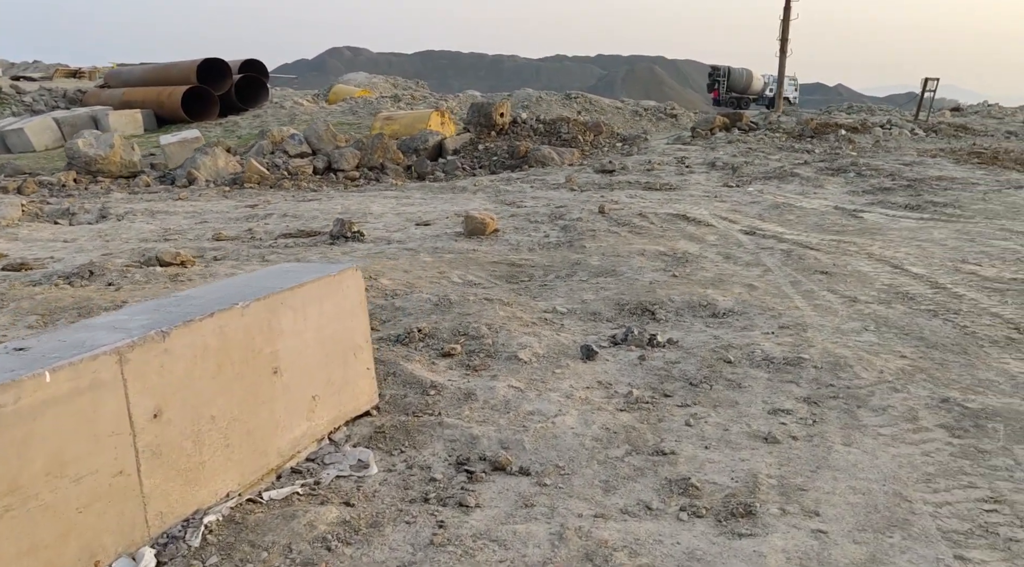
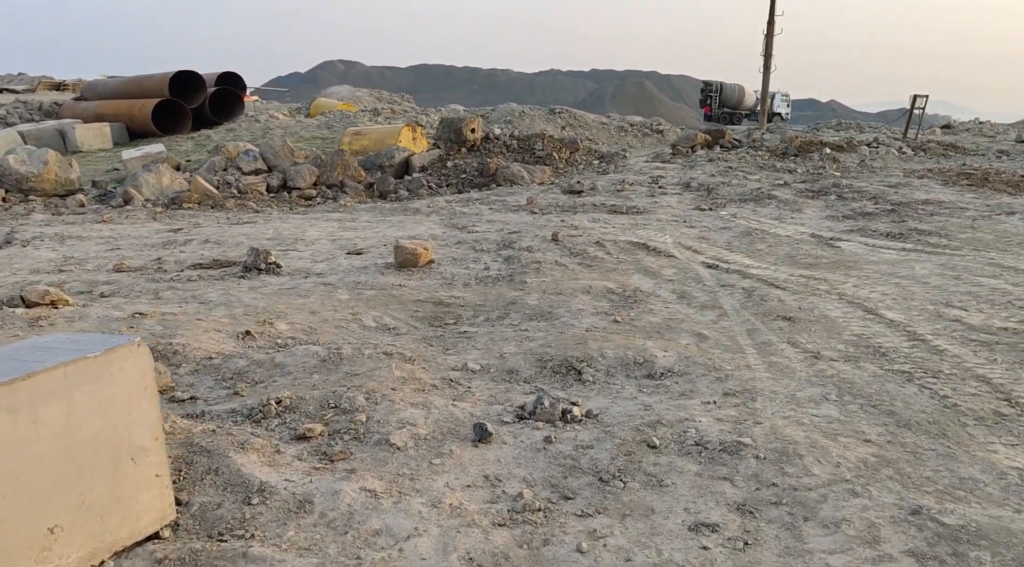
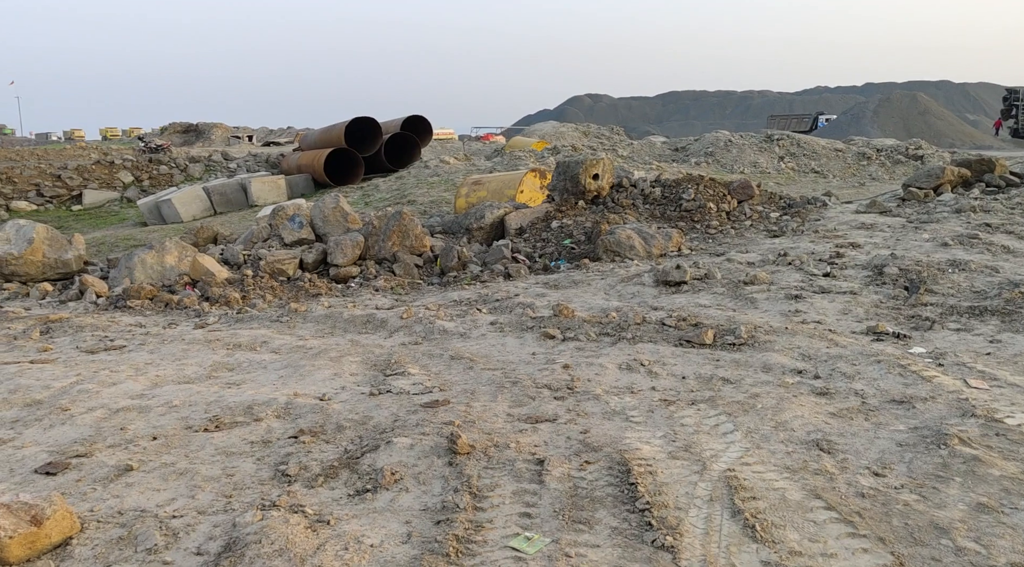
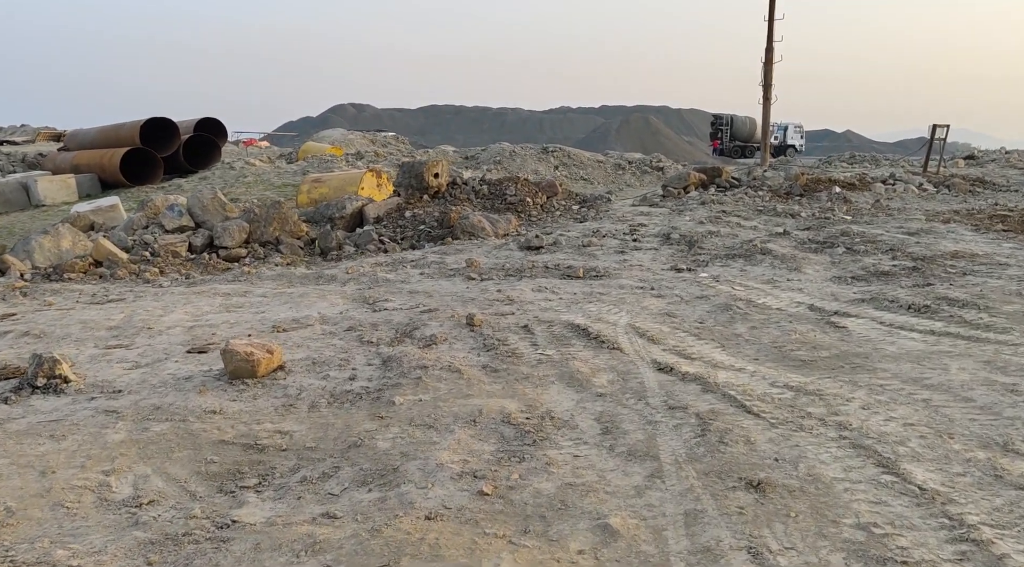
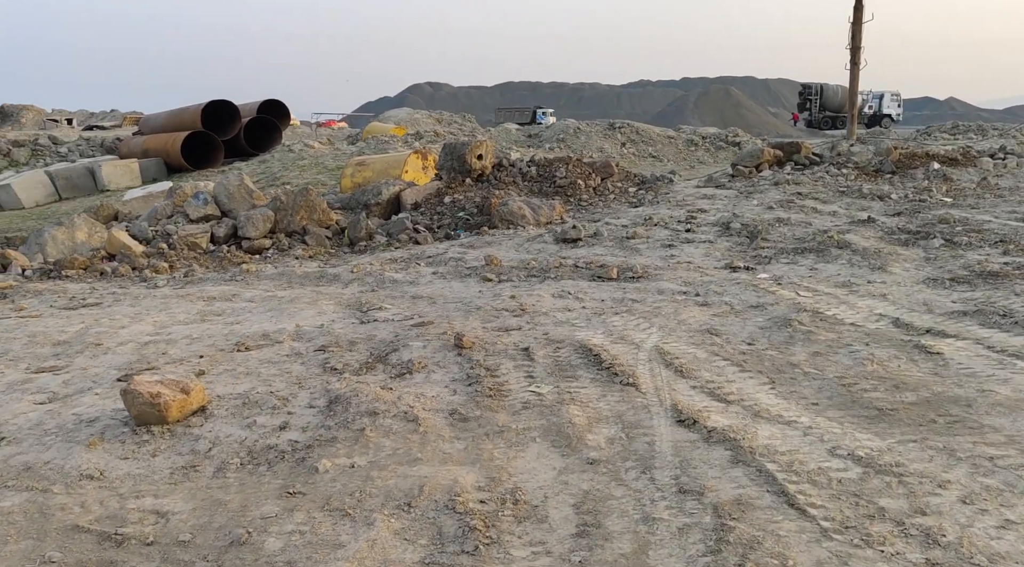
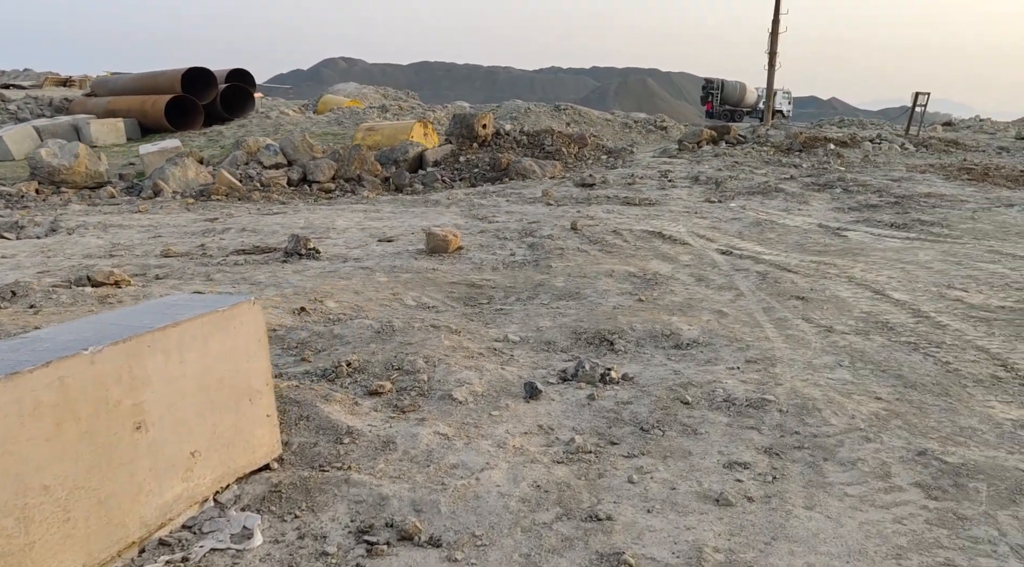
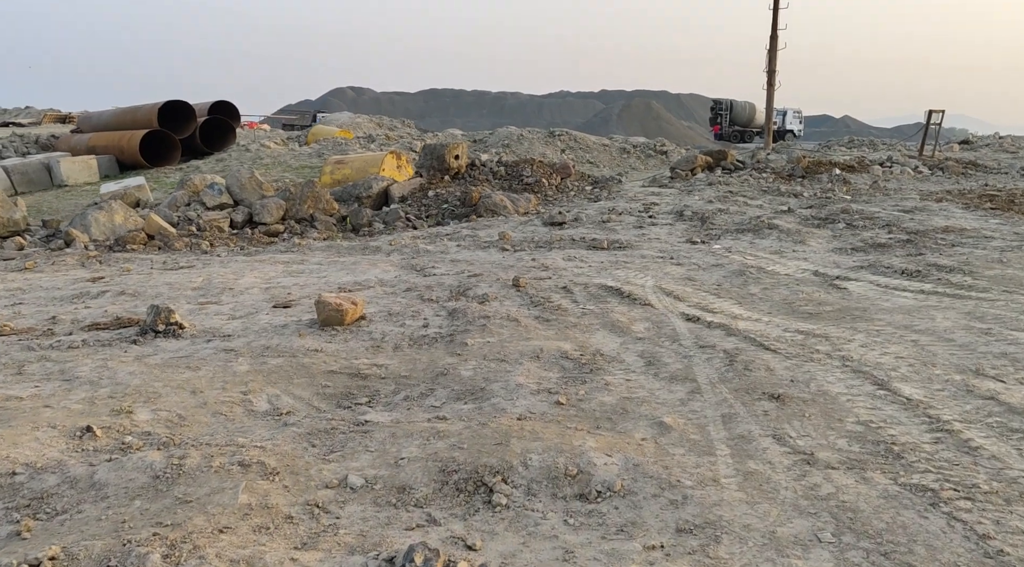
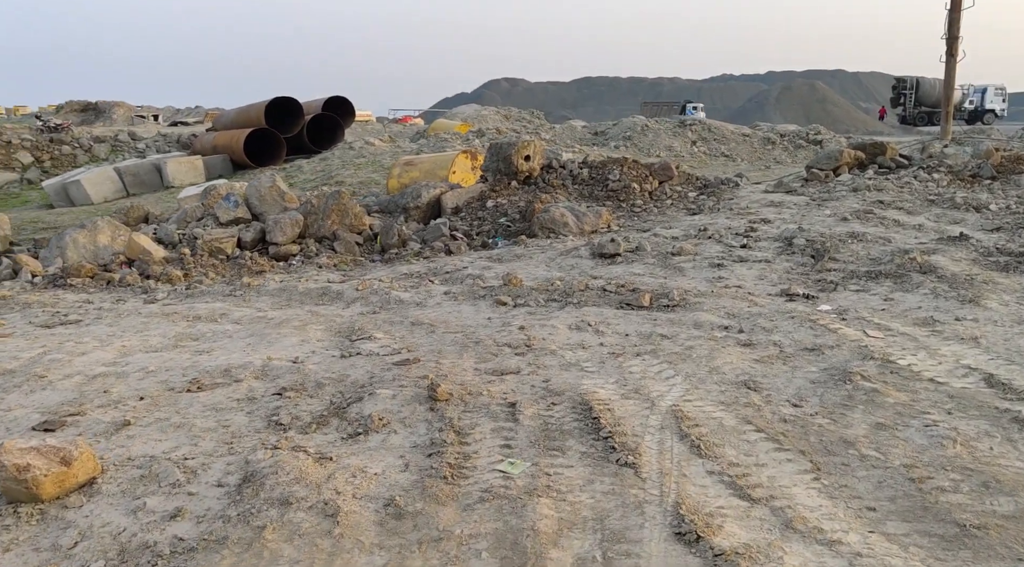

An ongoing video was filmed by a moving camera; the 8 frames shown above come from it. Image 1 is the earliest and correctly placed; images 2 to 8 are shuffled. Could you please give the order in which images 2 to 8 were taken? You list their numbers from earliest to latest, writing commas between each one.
6, 2, 7, 4, 5, 8, 3
